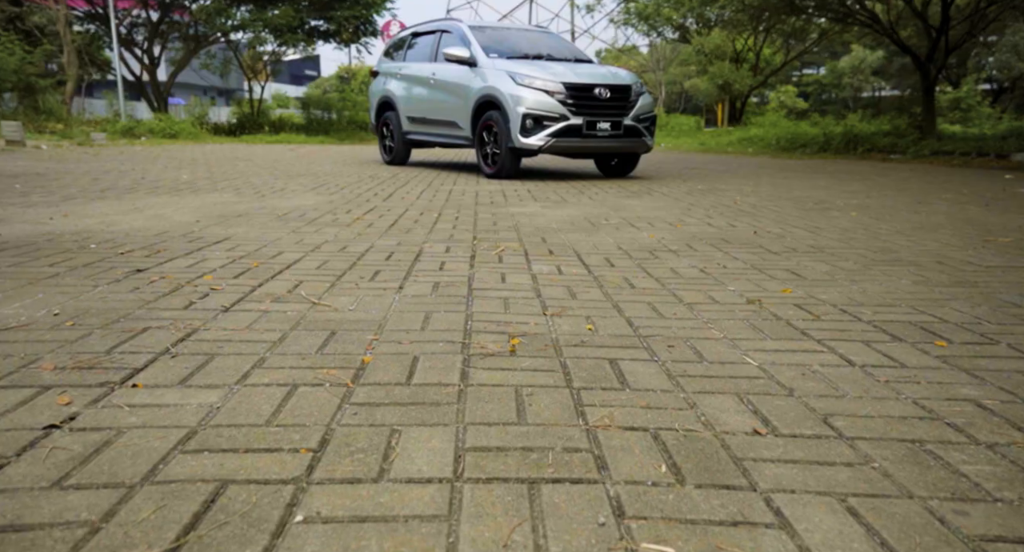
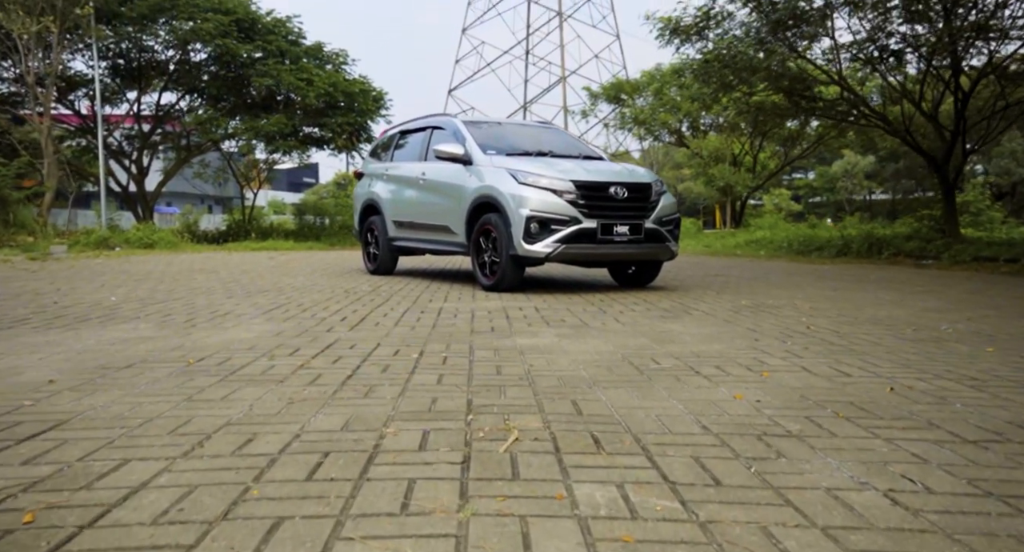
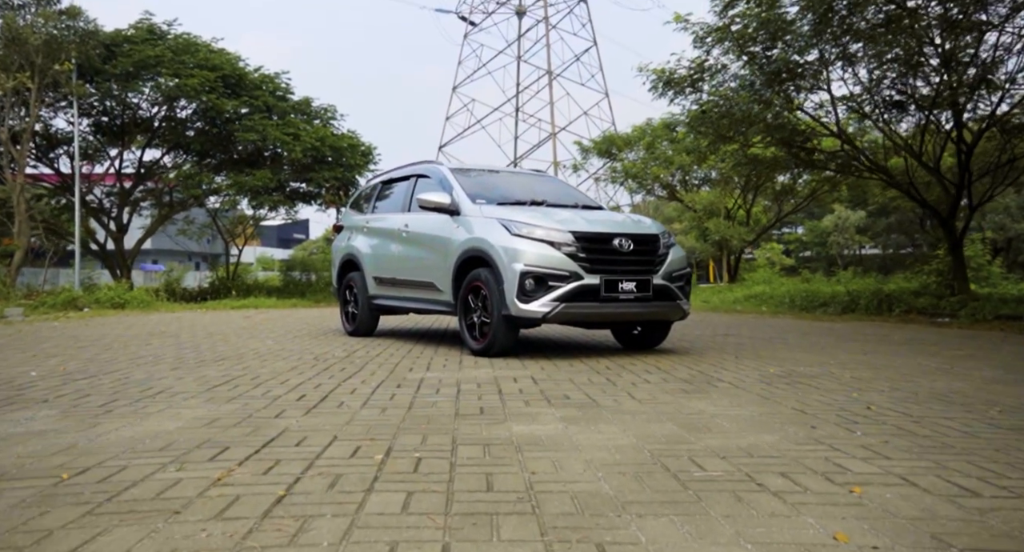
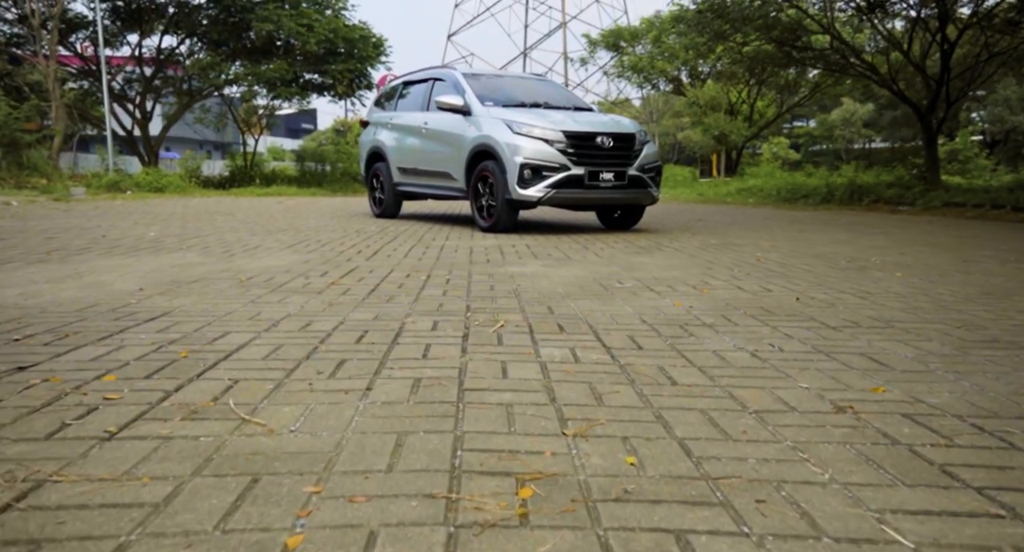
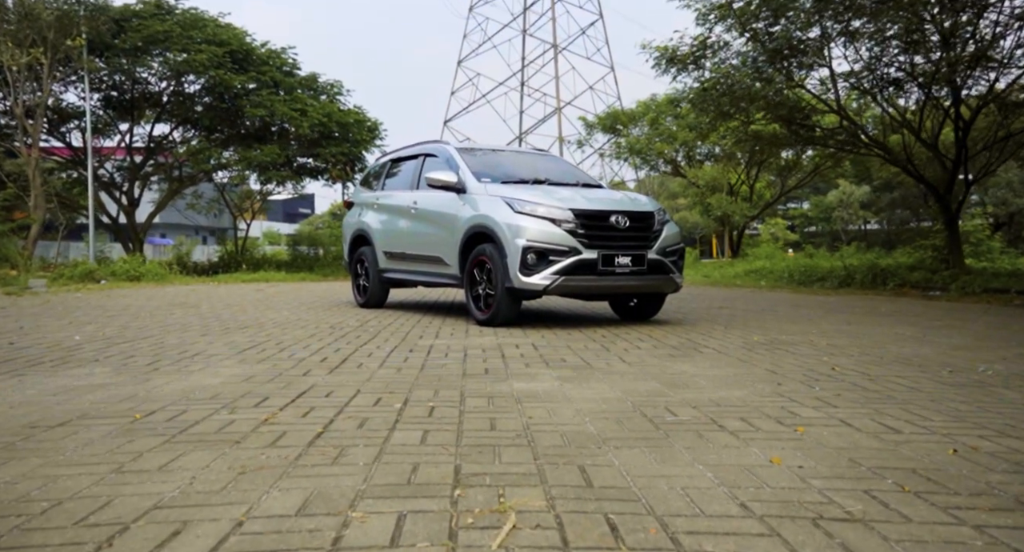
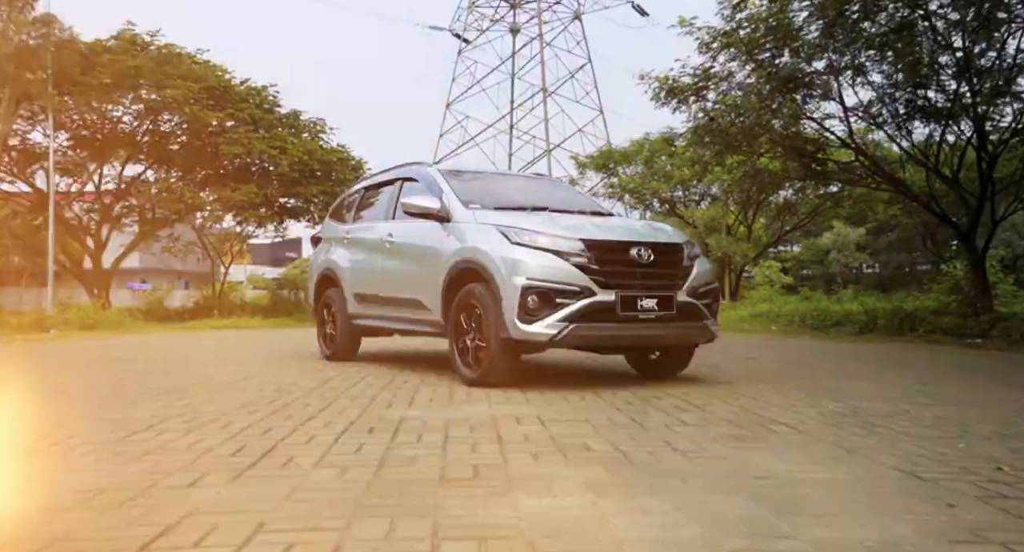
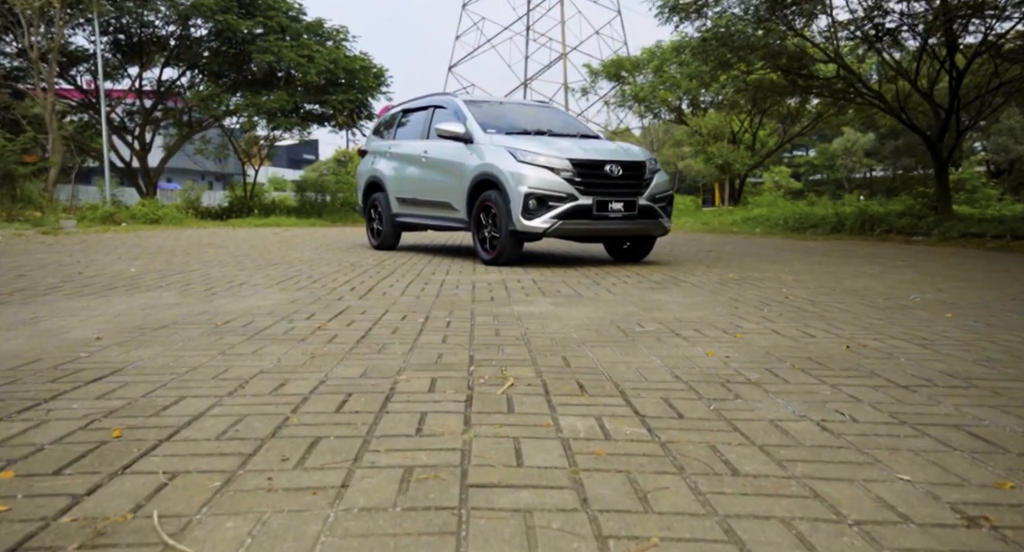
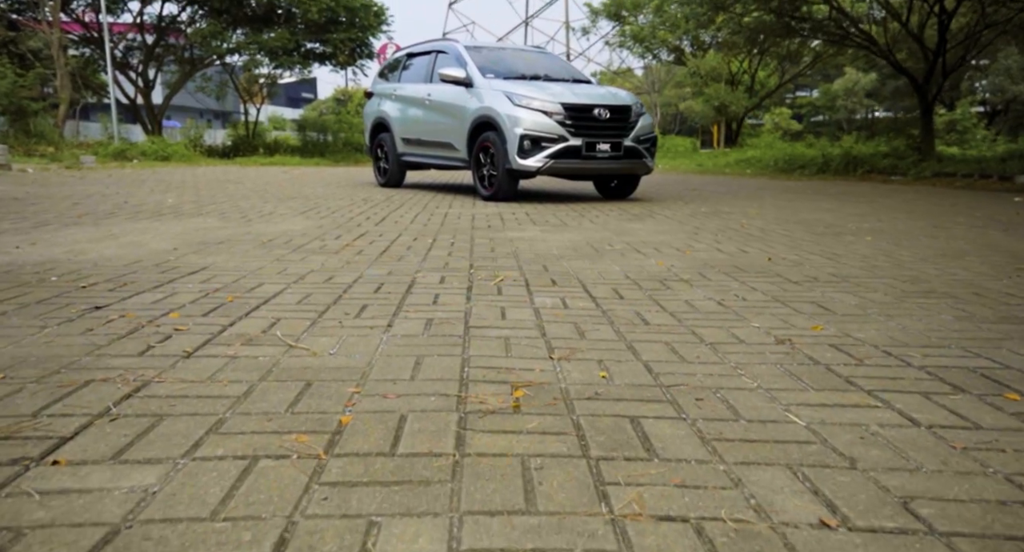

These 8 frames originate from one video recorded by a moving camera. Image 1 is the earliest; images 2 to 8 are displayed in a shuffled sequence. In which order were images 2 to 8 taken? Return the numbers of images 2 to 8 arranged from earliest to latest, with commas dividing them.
8, 4, 7, 2, 5, 3, 6
